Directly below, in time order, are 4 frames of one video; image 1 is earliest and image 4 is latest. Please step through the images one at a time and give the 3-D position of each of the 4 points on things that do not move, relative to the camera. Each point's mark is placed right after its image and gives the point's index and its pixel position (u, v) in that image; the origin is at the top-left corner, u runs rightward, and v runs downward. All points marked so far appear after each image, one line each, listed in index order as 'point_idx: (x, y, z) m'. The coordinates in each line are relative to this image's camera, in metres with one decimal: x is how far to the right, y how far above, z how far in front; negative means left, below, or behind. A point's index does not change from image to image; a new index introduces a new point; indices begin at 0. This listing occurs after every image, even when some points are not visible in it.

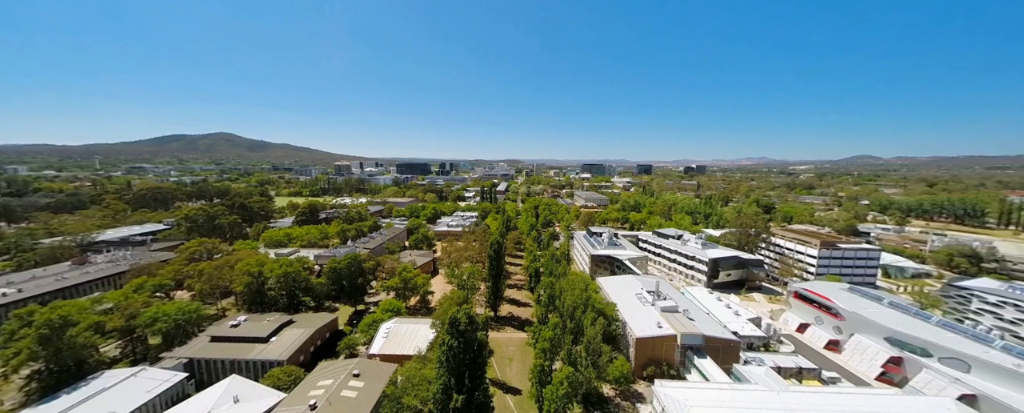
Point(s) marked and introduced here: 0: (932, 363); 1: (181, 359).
0: (+23.8, -8.9, +18.6) m
1: (-18.6, -8.6, +18.5) m
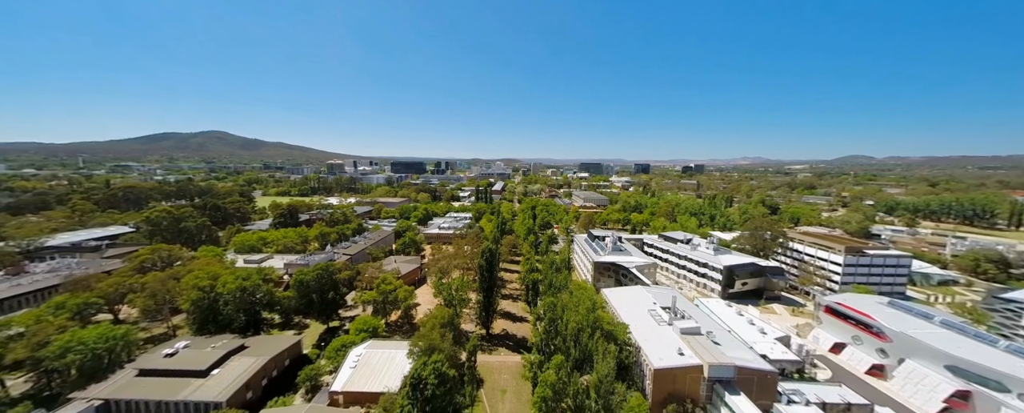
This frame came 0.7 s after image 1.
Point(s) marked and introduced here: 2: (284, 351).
0: (+23.5, -9.1, +15.5) m
1: (-19.0, -8.8, +14.9) m
2: (-13.7, -8.7, +19.7) m
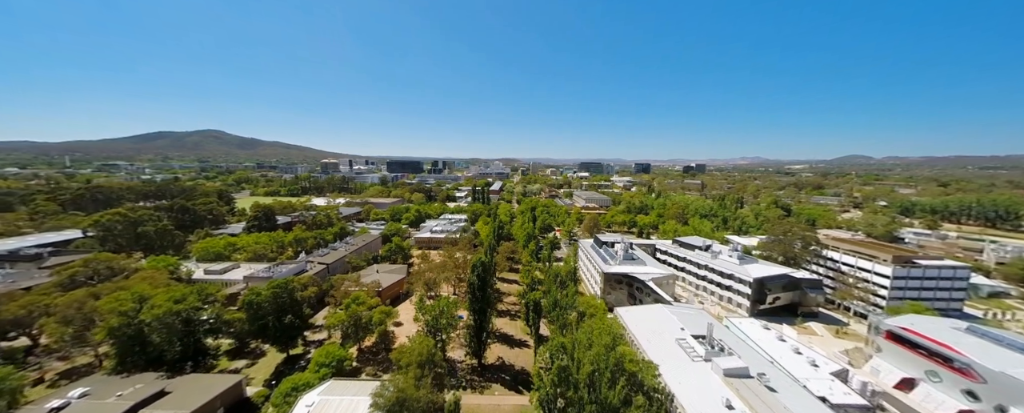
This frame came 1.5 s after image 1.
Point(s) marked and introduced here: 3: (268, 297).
0: (+23.3, -9.4, +11.3) m
1: (-19.1, -9.1, +10.6) m
2: (-13.9, -9.0, +15.5) m
3: (-14.9, -5.5, +20.1) m
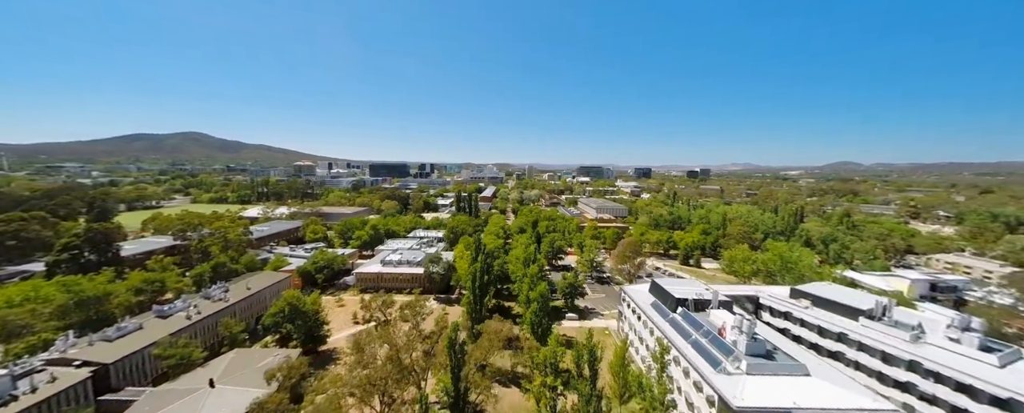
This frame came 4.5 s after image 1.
0: (+23.5, -10.6, -5.2) m
1: (-19.0, -10.2, -6.6) m
2: (-13.8, -10.2, -1.7) m
3: (-14.9, -6.7, +3.0) m
